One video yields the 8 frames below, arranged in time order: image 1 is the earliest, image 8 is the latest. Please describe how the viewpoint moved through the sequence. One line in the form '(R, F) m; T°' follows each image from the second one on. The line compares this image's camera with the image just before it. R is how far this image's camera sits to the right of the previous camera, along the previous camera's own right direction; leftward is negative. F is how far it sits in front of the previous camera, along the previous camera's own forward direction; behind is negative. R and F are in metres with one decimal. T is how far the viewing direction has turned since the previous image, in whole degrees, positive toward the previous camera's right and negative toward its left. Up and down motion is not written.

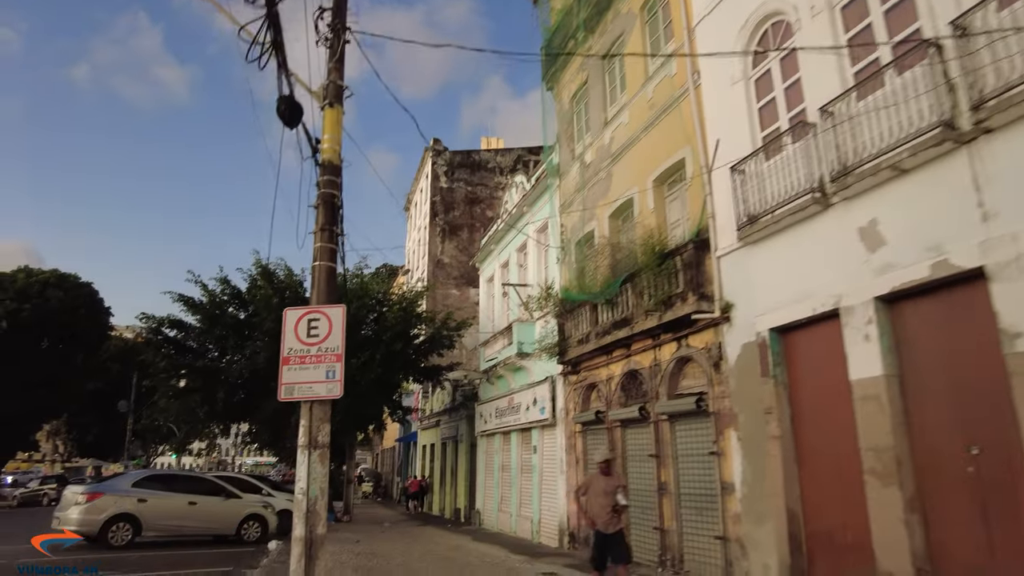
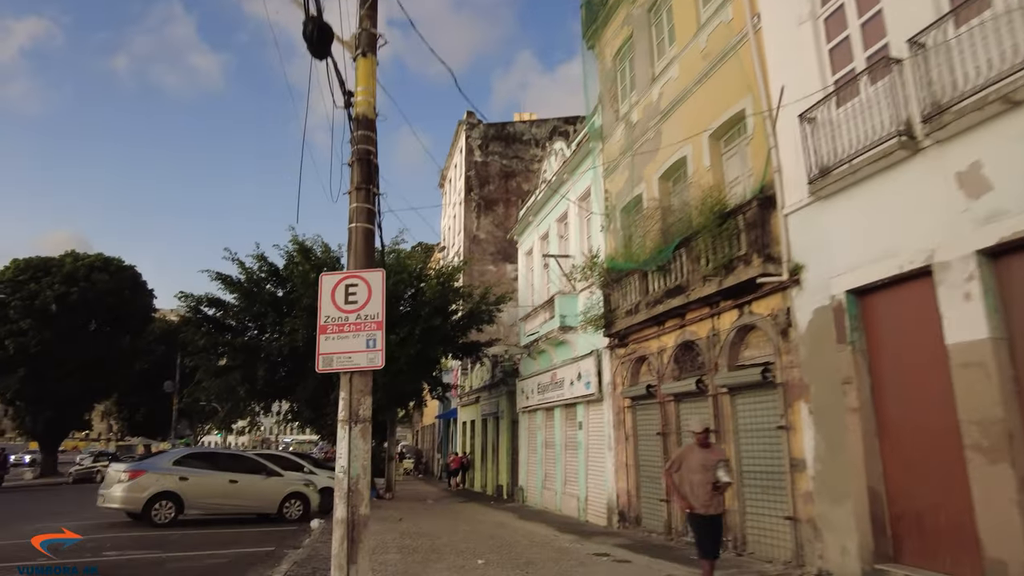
(-0.2, +0.7) m; -3°
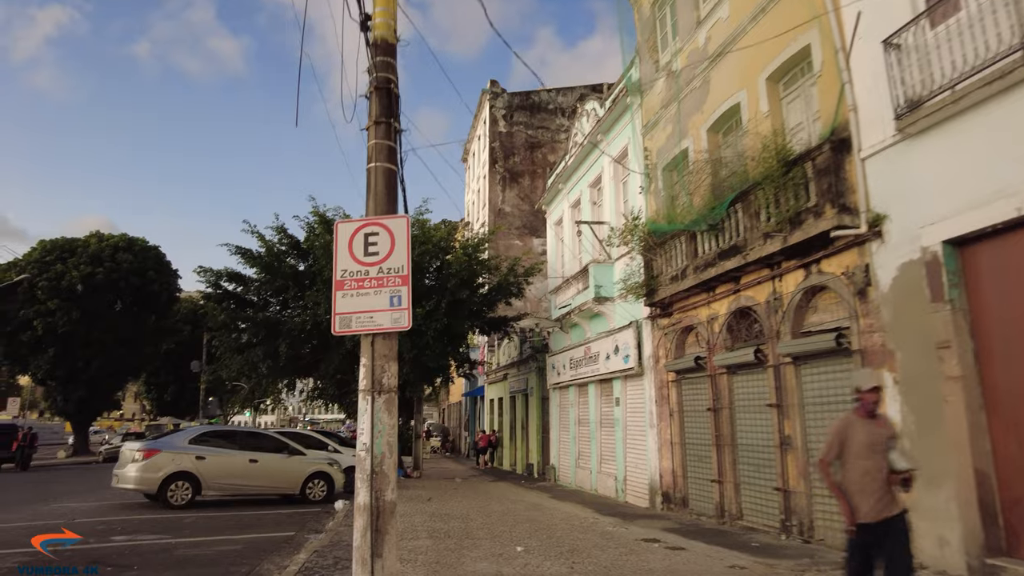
(-0.2, +1.0) m; -2°
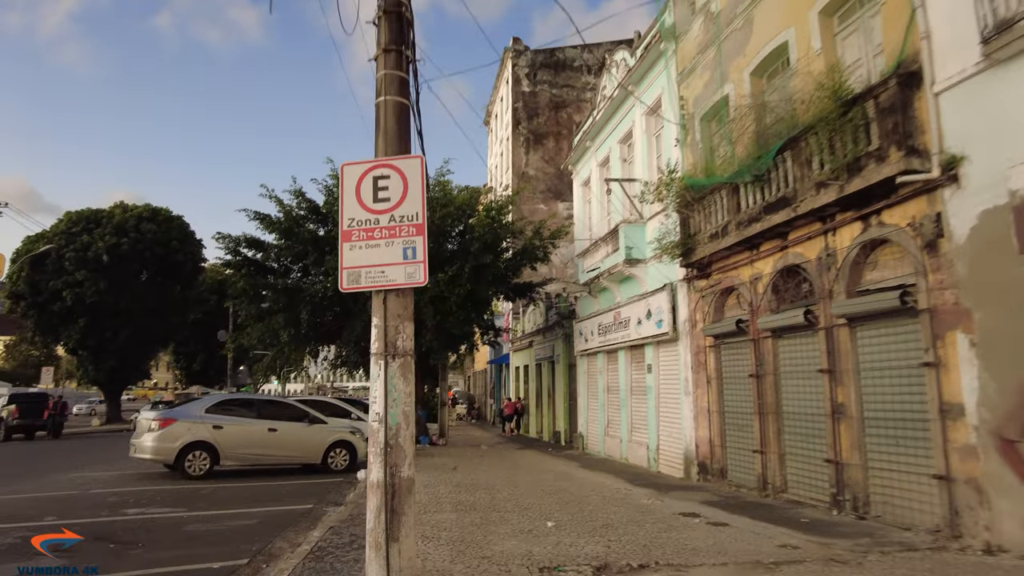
(0.0, +0.7) m; -2°
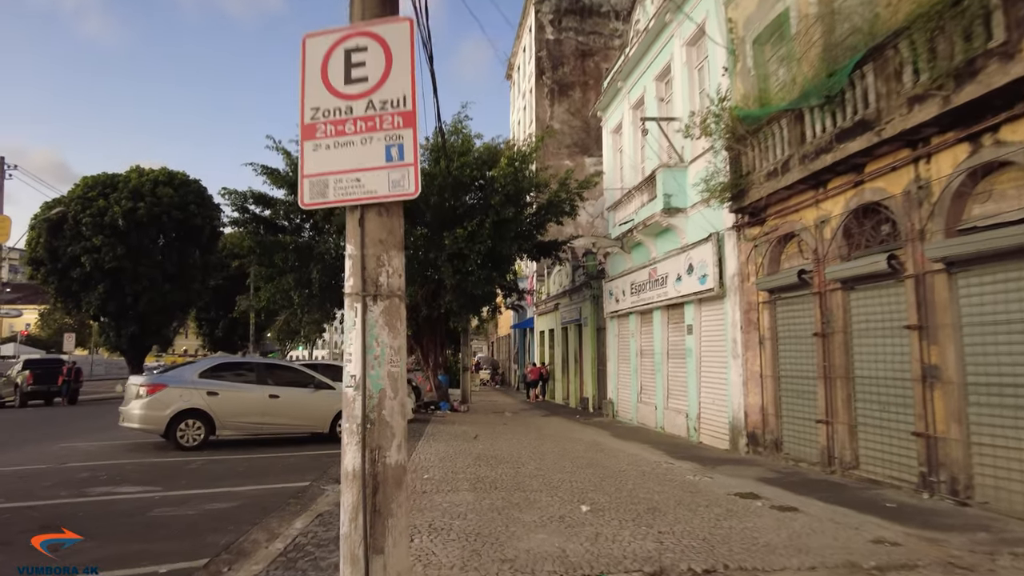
(0.0, +1.4) m; -2°
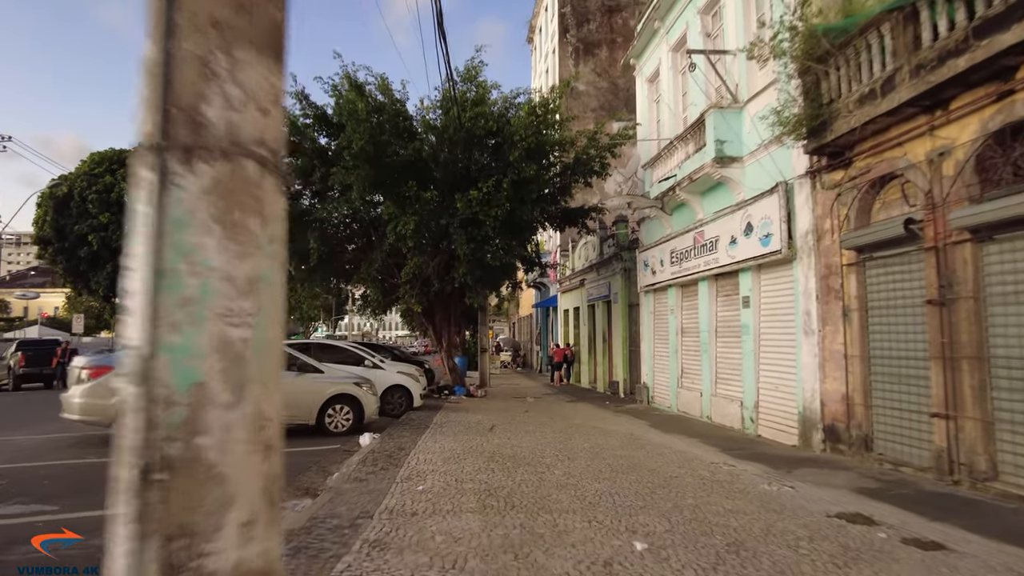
(0.0, +2.0) m; -2°
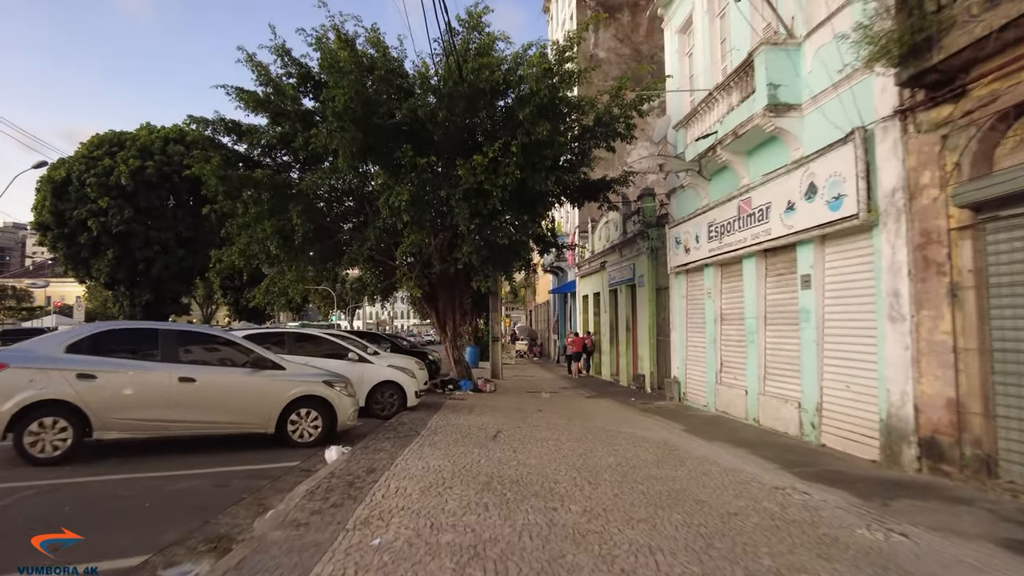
(+0.2, +2.0) m; -2°
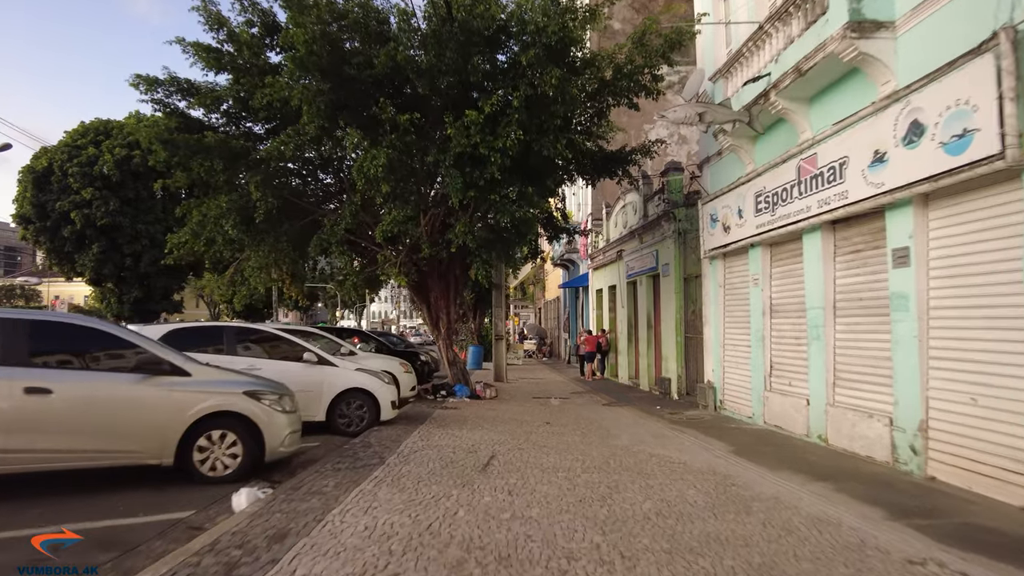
(+0.1, +2.3) m; -1°
